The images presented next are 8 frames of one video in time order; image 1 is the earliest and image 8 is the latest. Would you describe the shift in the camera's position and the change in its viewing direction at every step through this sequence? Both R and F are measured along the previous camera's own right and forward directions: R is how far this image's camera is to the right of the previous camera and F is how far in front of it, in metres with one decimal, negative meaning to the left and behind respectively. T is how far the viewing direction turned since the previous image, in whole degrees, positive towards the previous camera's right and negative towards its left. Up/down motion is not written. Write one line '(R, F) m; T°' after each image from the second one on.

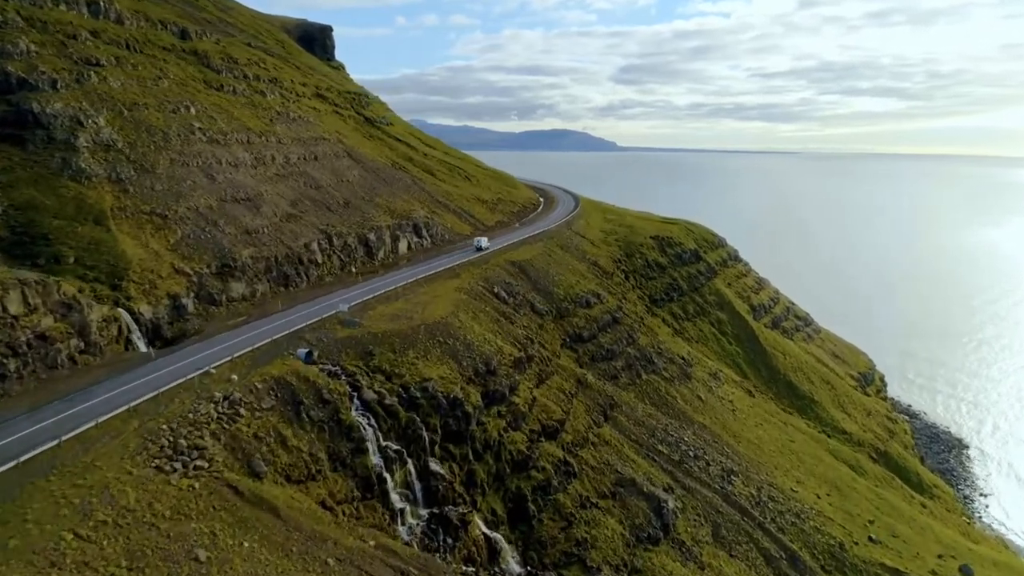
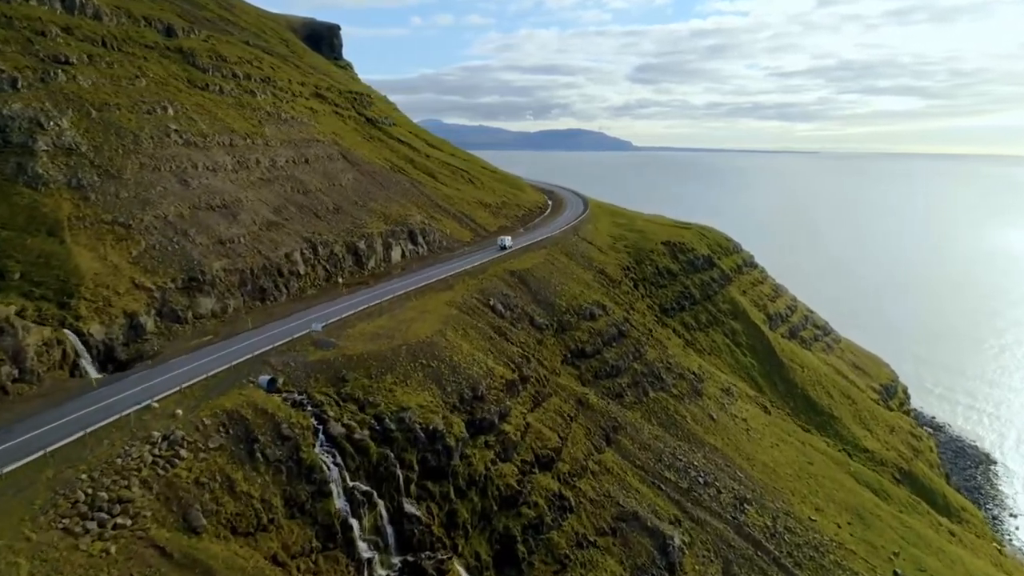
(+1.3, +3.5) m; -1°
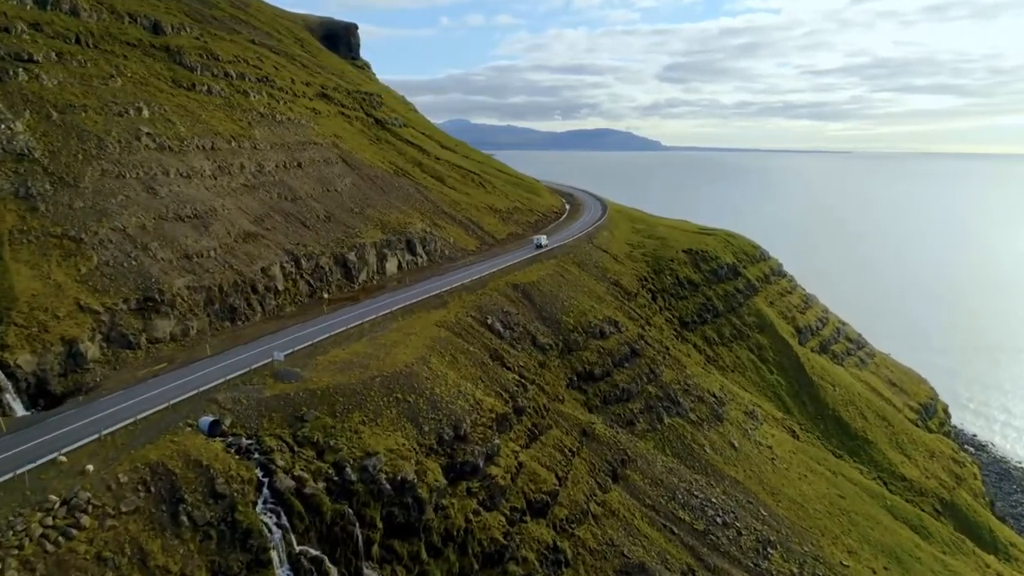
(+1.8, +4.4) m; -2°
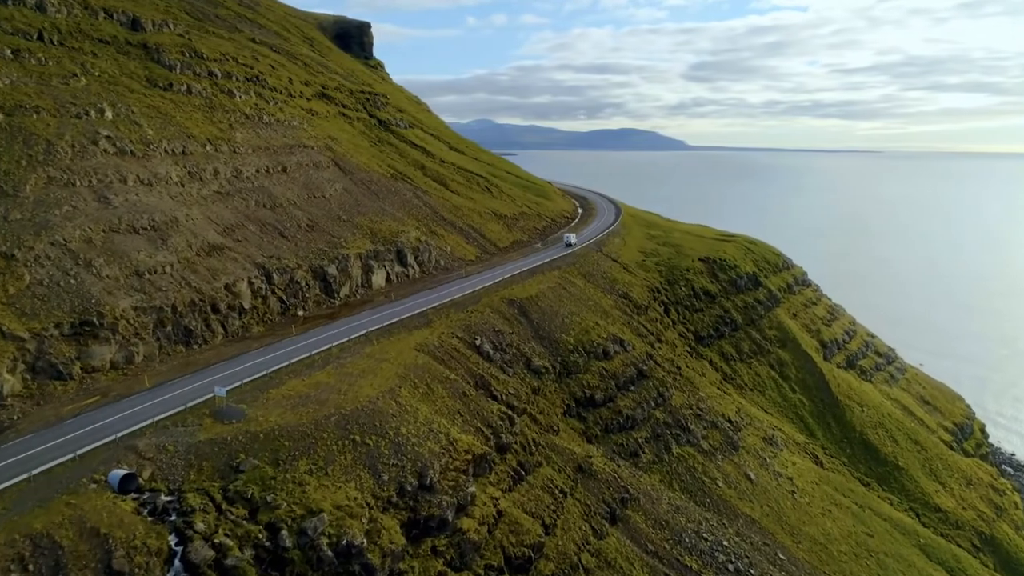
(+1.9, +4.2) m; -2°
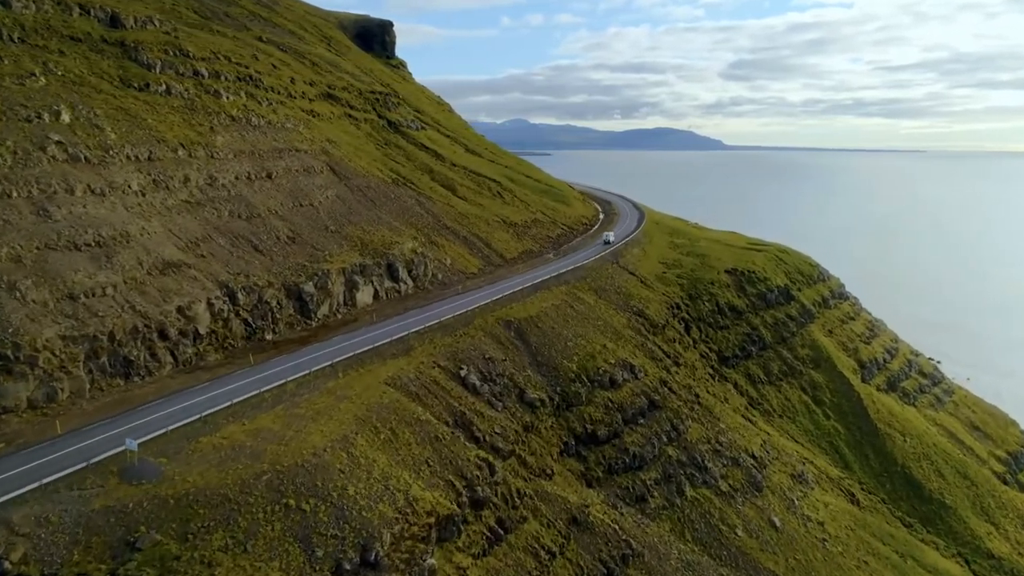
(+2.3, +4.8) m; -3°
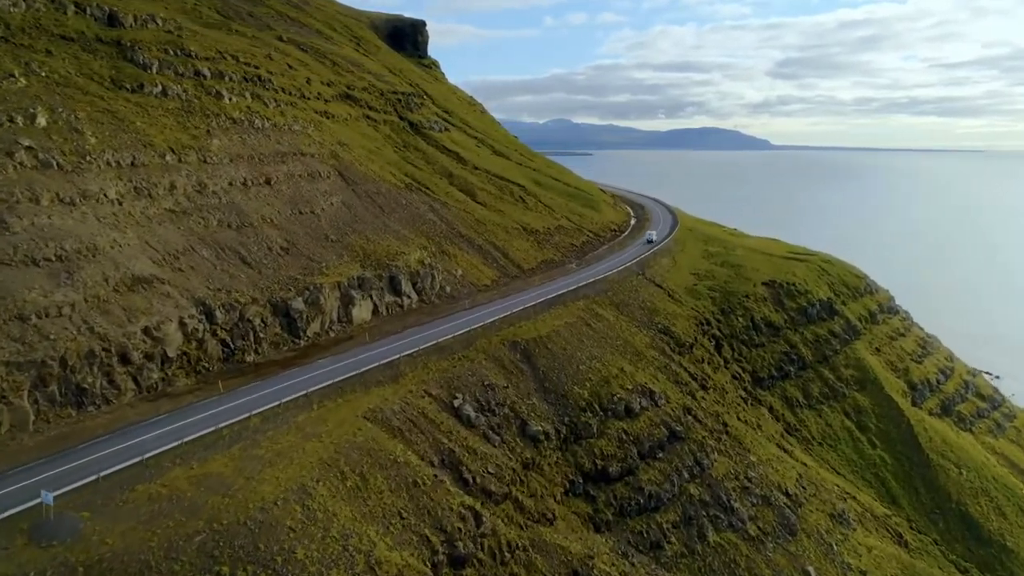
(+1.9, +3.8) m; -3°
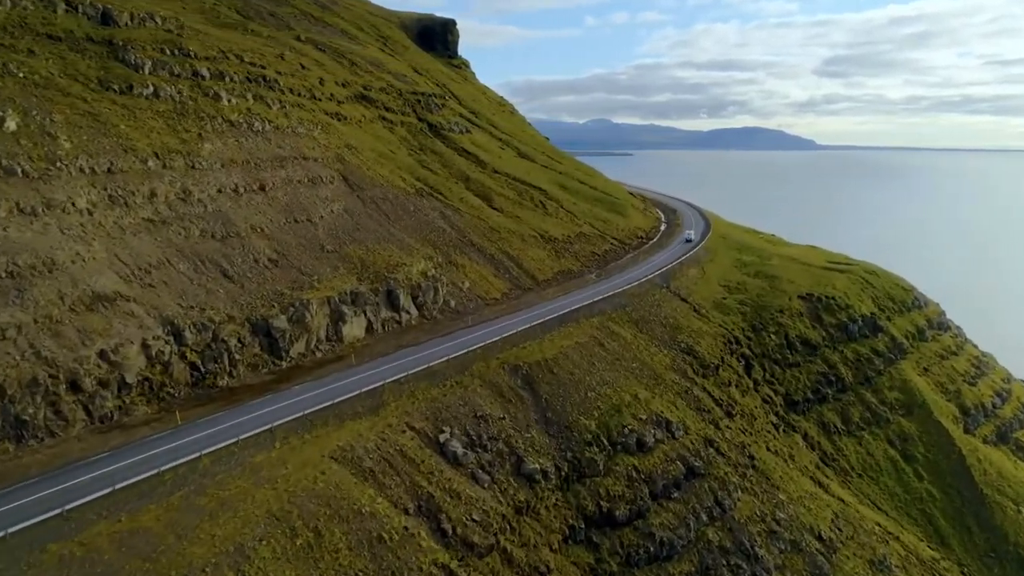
(+1.9, +3.6) m; -3°
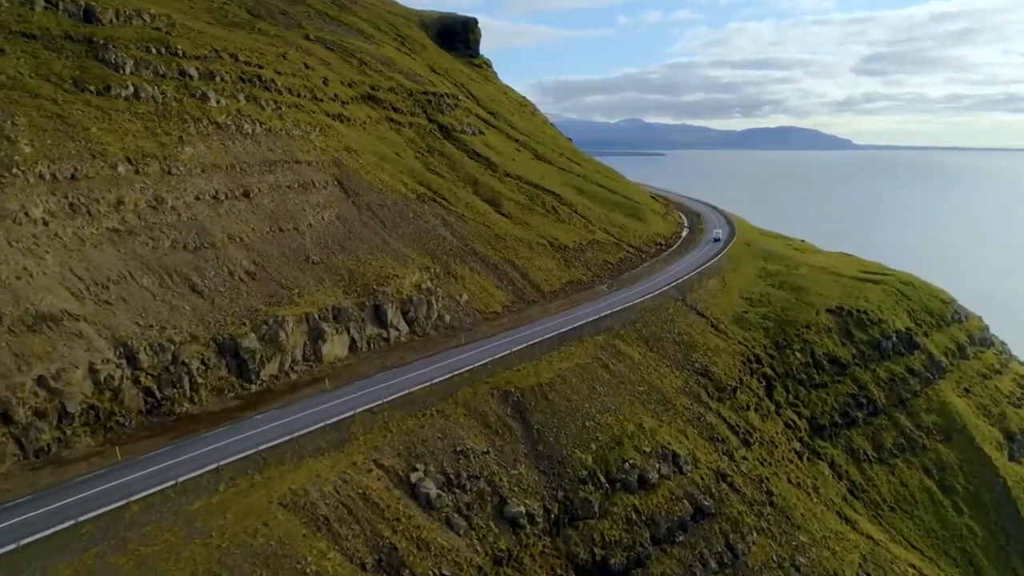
(+1.9, +3.3) m; -2°
